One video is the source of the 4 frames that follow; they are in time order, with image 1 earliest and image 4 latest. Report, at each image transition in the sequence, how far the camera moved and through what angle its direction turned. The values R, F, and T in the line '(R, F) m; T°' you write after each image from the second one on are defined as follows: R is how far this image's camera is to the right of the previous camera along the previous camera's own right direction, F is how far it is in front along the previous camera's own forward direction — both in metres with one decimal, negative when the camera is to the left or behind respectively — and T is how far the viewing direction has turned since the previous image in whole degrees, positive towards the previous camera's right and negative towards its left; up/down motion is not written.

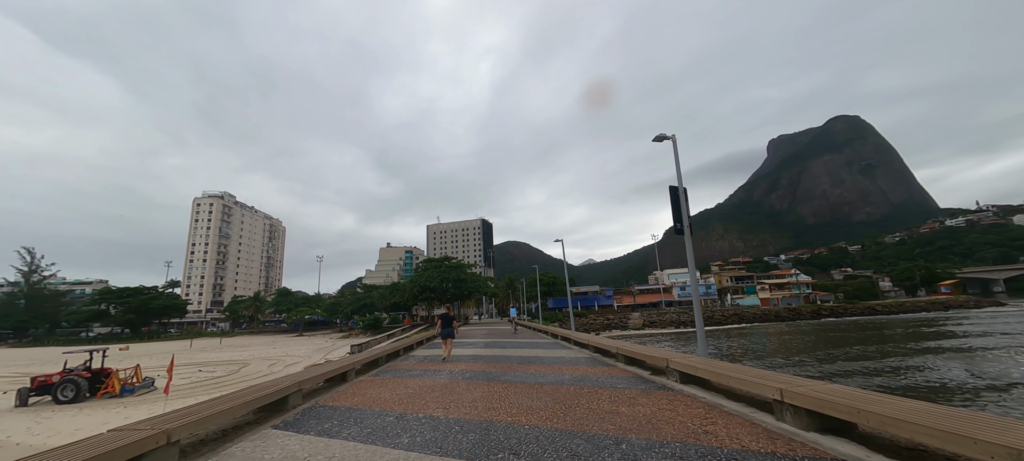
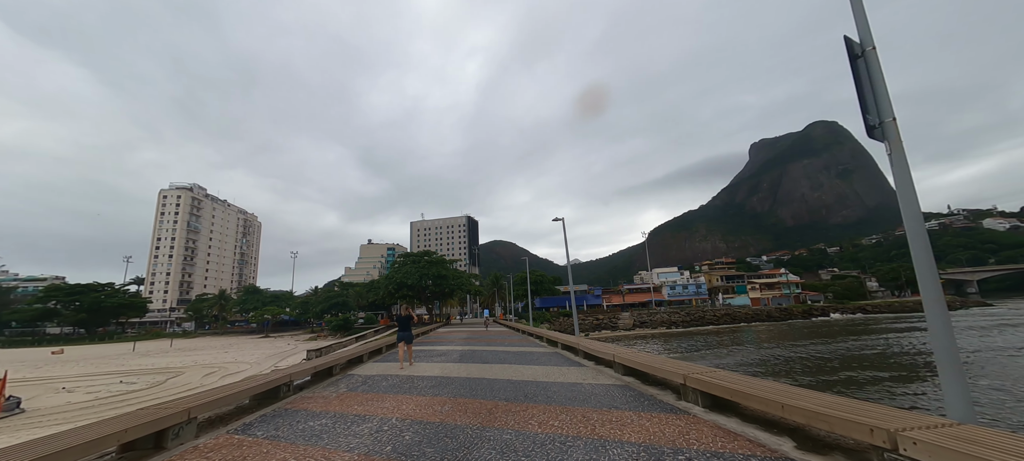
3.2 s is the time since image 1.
(0.0, +2.9) m; +2°
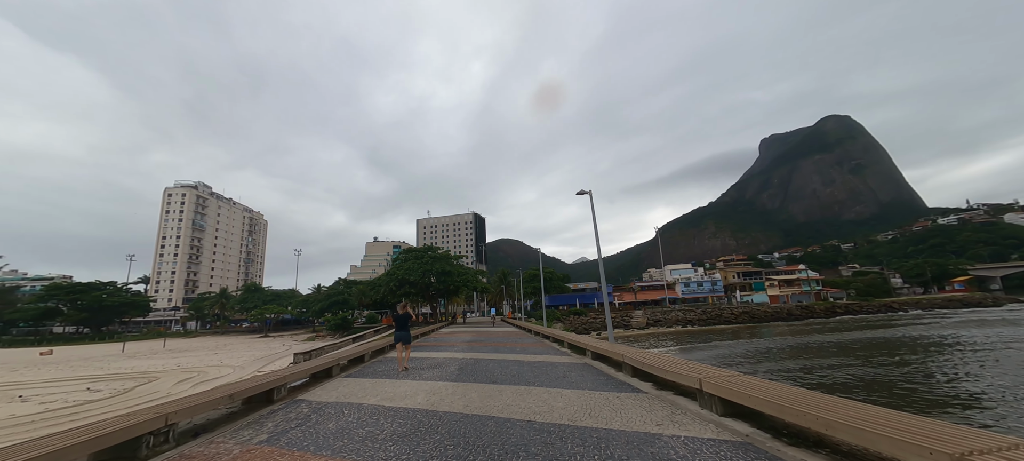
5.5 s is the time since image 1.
(-0.2, +2.1) m; -1°
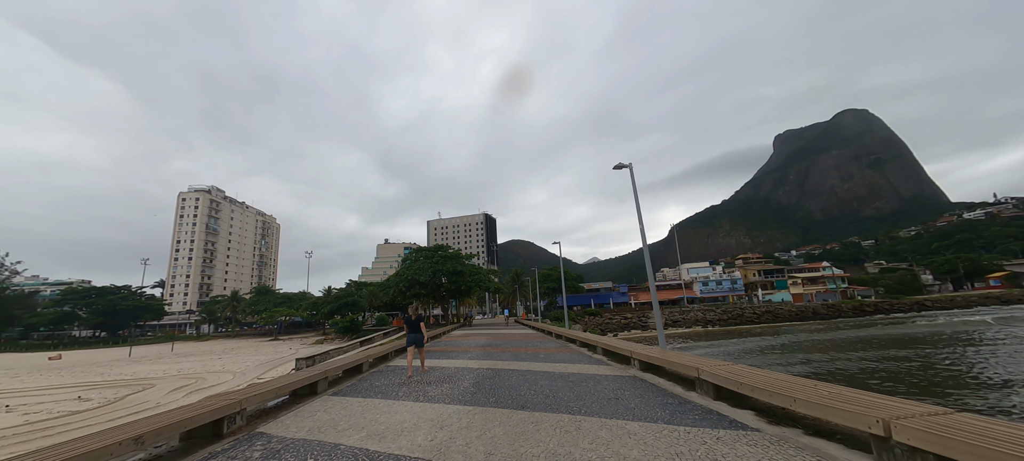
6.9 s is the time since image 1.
(-0.3, +1.3) m; -2°
